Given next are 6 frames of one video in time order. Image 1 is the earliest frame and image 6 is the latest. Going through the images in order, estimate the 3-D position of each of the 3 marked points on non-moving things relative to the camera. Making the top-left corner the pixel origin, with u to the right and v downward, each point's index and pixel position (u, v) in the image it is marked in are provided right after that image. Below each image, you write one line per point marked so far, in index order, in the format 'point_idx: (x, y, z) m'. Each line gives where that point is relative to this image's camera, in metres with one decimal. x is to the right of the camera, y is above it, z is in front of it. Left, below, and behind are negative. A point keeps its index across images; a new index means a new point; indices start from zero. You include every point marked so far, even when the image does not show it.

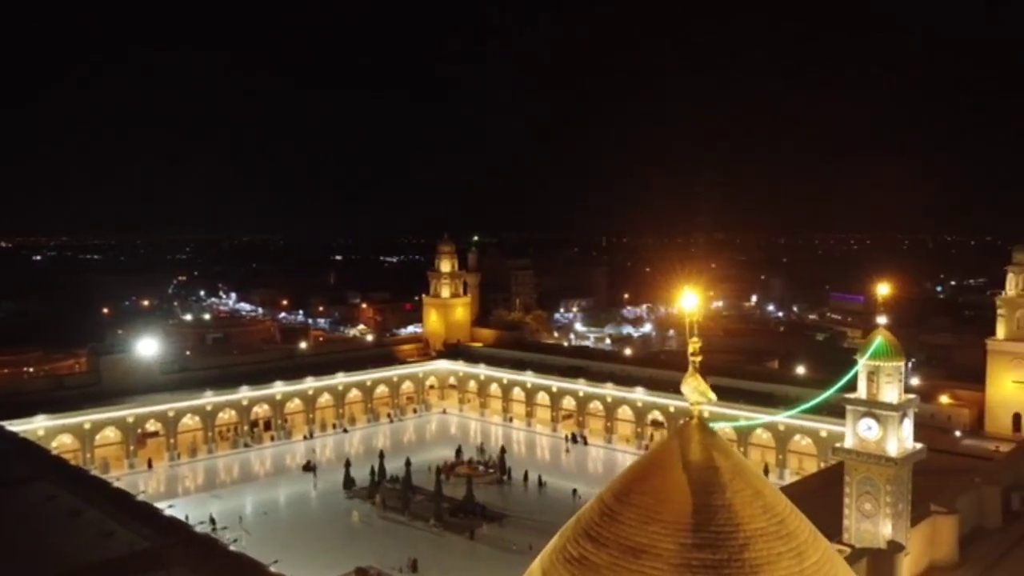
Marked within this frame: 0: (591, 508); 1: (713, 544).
0: (+0.9, -2.5, +10.4) m
1: (+1.9, -2.5, +9.1) m
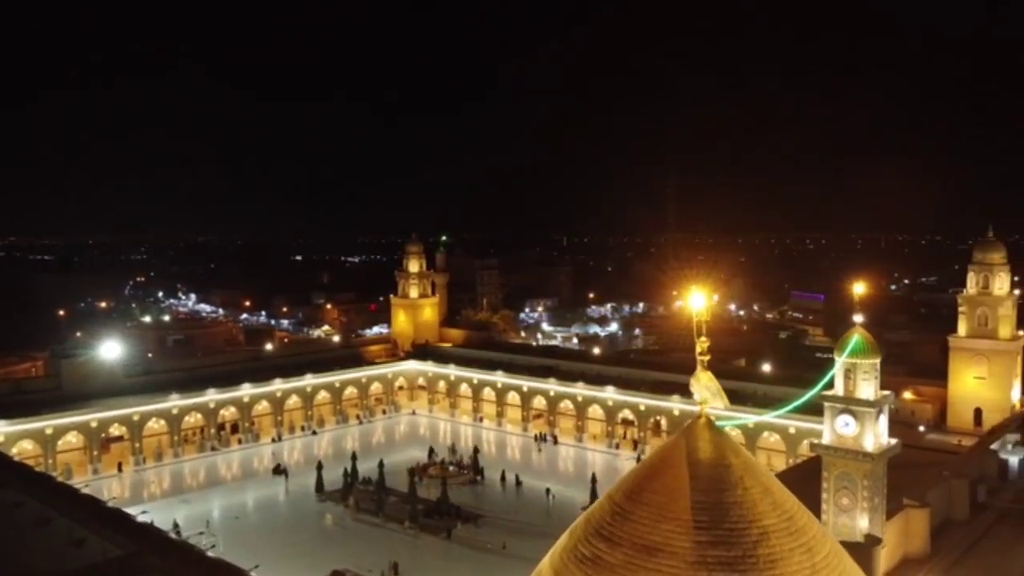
0: (+1.0, -2.5, +10.5) m
1: (+2.1, -2.6, +9.2) m
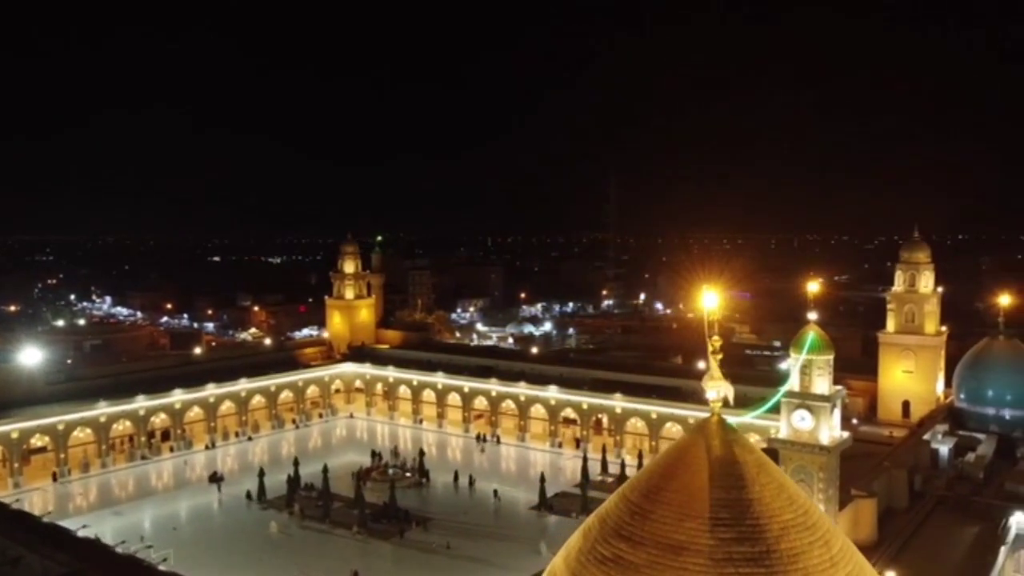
0: (+1.2, -2.5, +10.6) m
1: (+2.4, -2.6, +9.4) m
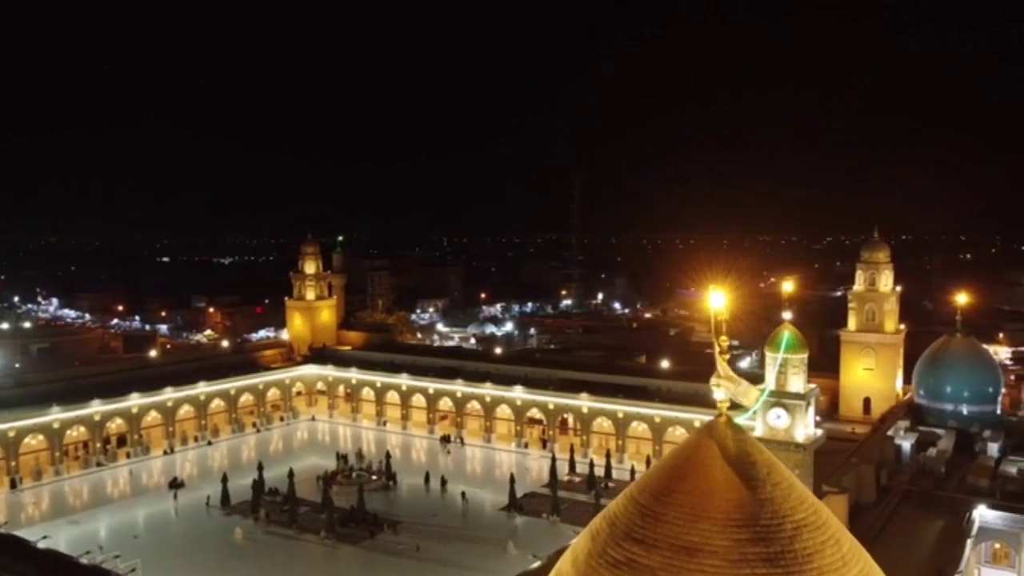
0: (+1.3, -2.5, +10.5) m
1: (+2.6, -2.6, +9.5) m
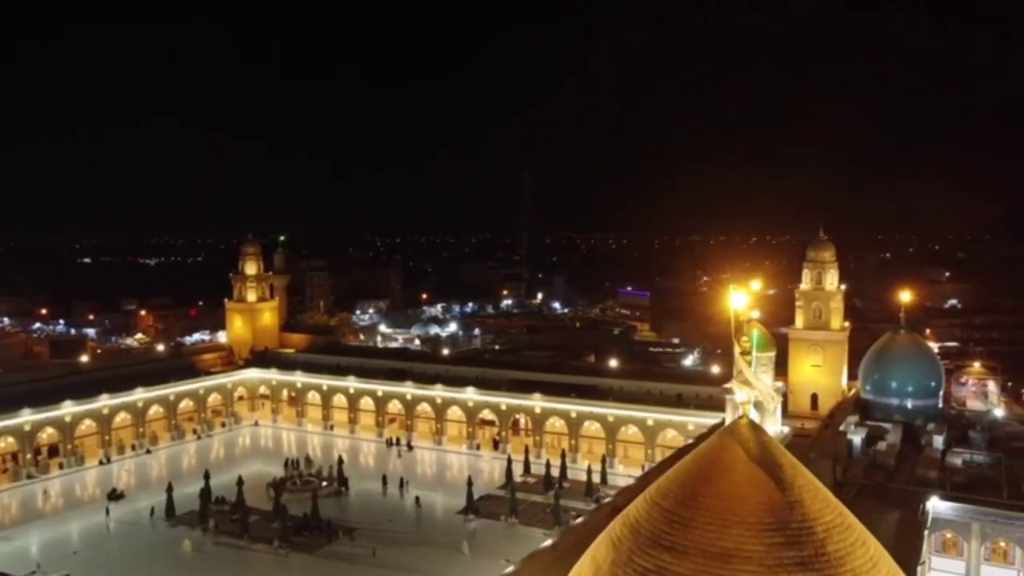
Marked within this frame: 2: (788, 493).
0: (+1.5, -2.6, +10.3) m
1: (+2.9, -2.6, +9.4) m
2: (+2.9, -2.2, +9.8) m
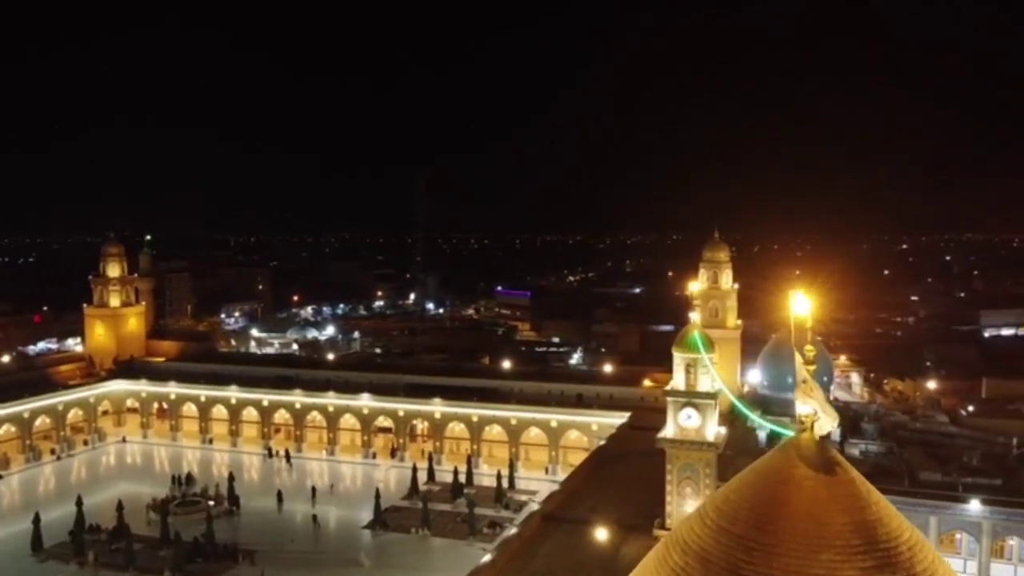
0: (+2.1, -2.6, +9.6) m
1: (+3.6, -2.6, +8.9) m
2: (+3.6, -2.2, +9.4) m
